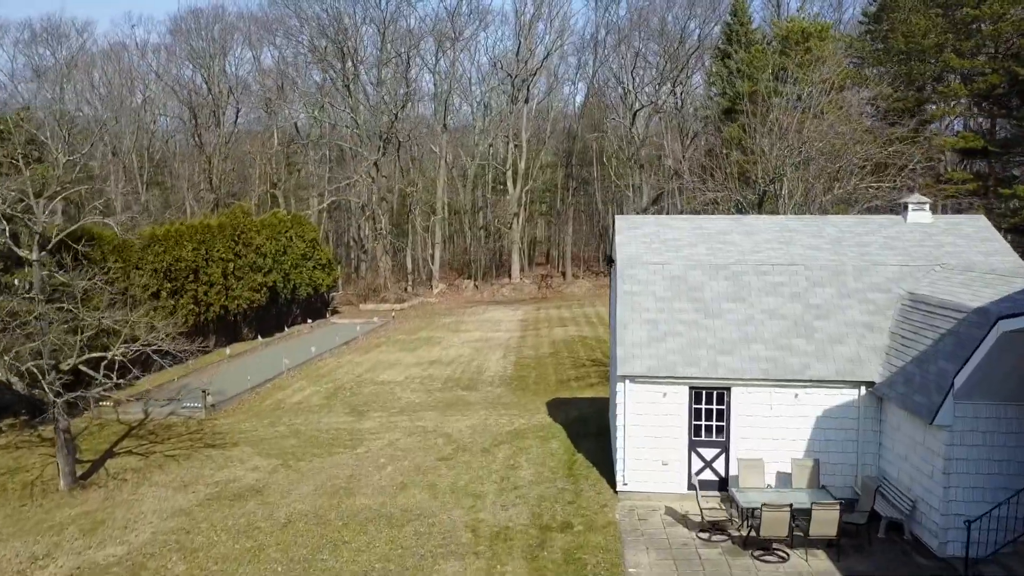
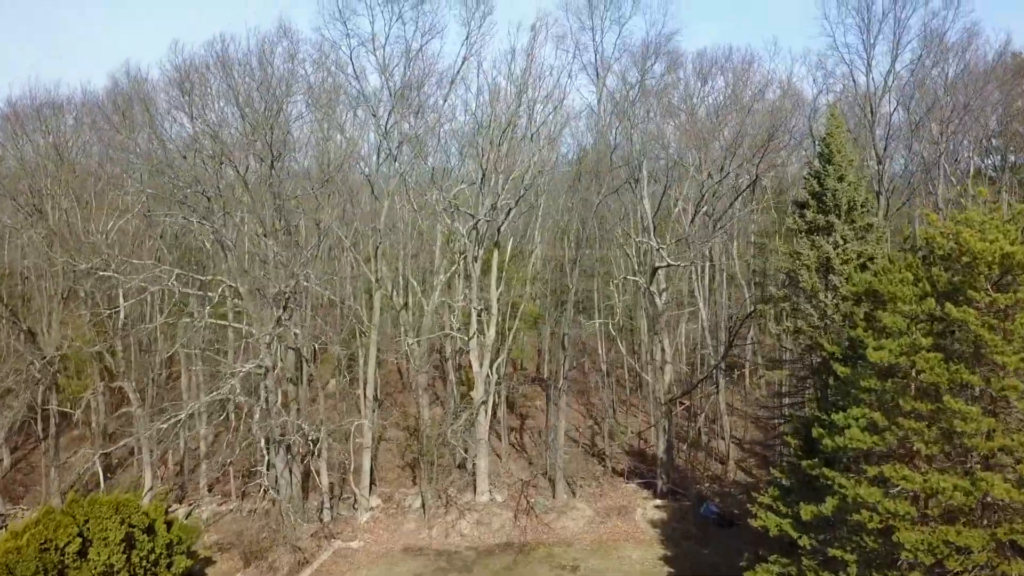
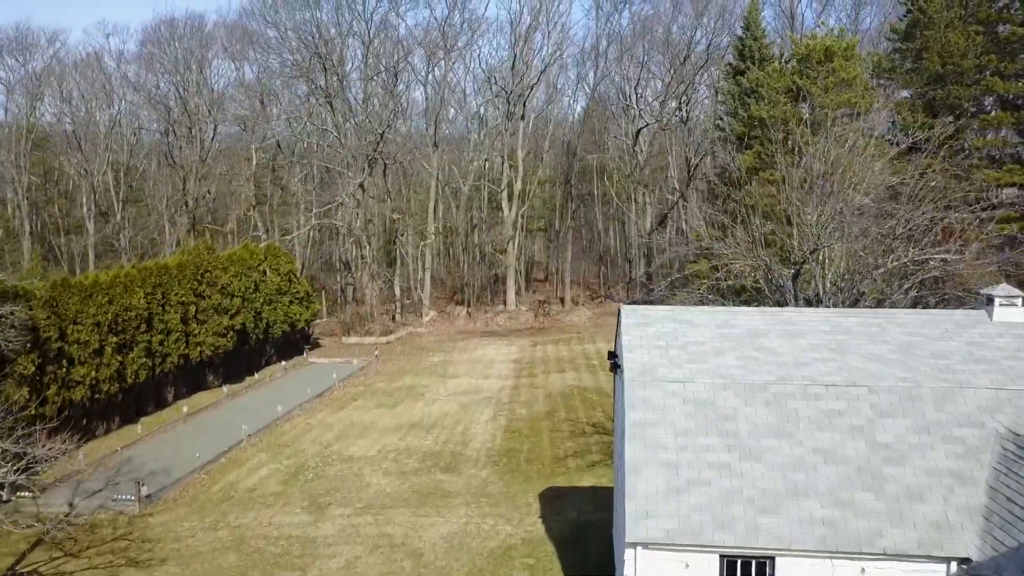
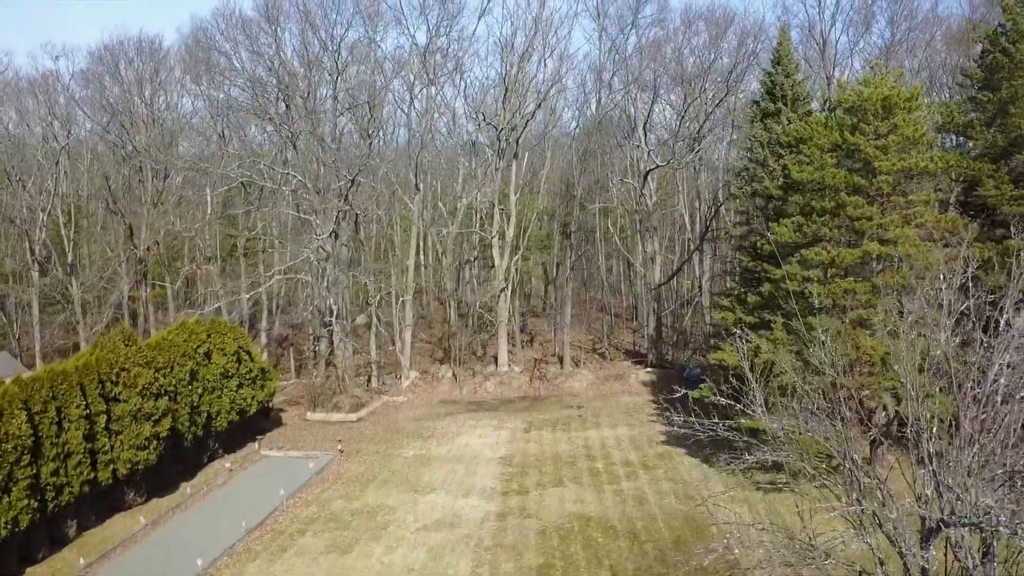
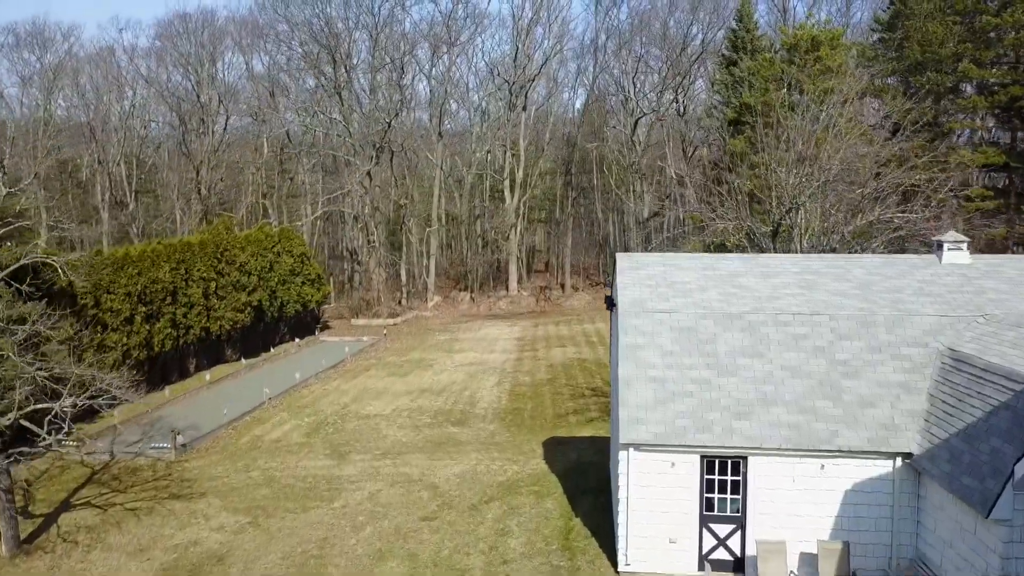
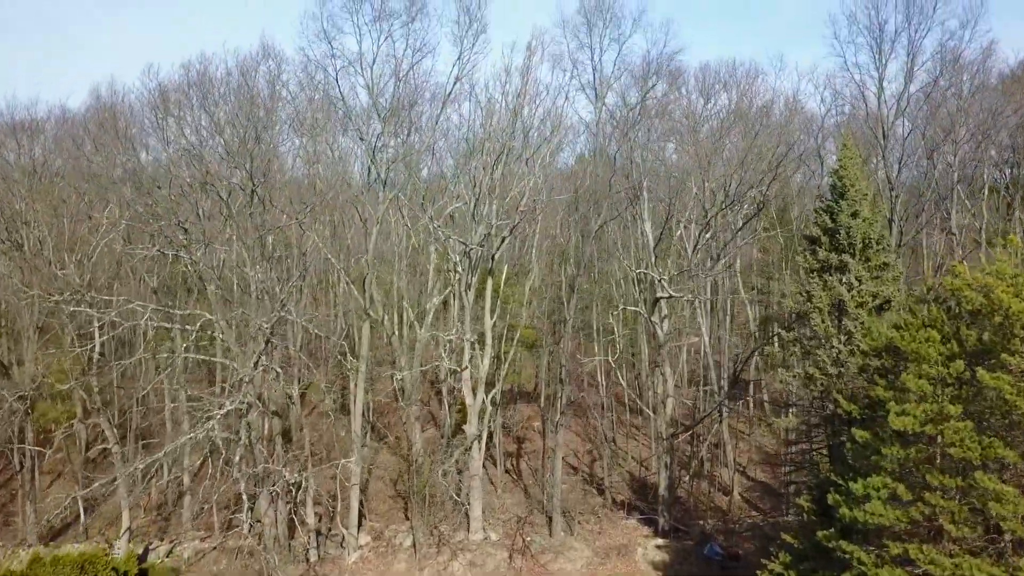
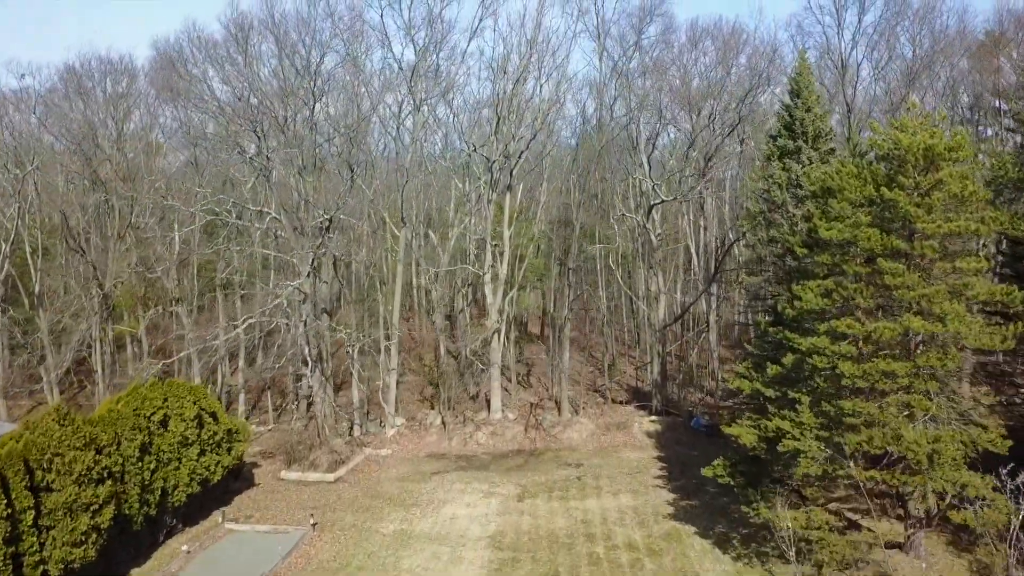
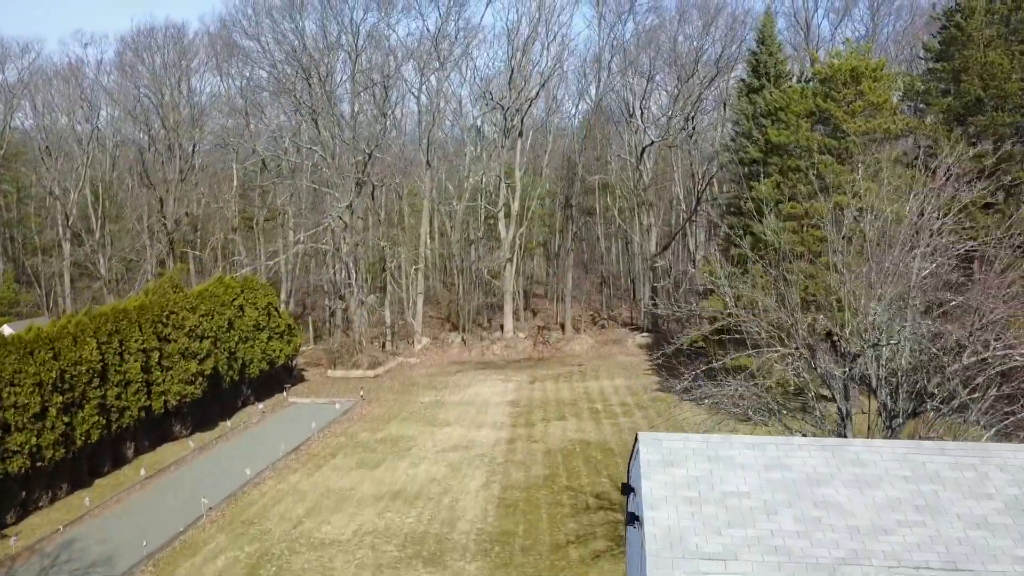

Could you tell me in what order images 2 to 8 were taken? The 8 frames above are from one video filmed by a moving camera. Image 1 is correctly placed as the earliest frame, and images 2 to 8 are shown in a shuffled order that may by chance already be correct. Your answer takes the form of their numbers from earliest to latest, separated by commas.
5, 3, 8, 4, 7, 2, 6
